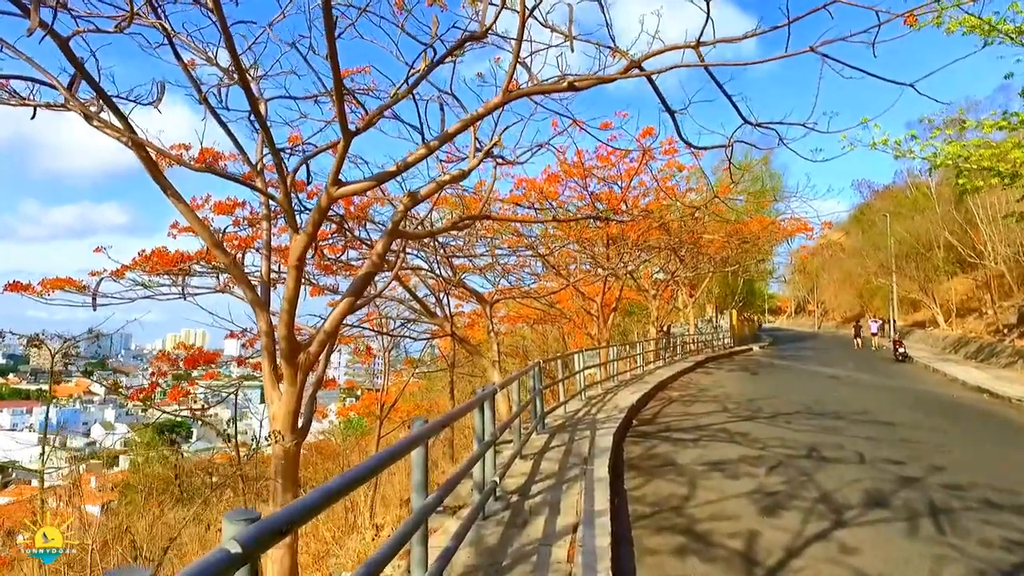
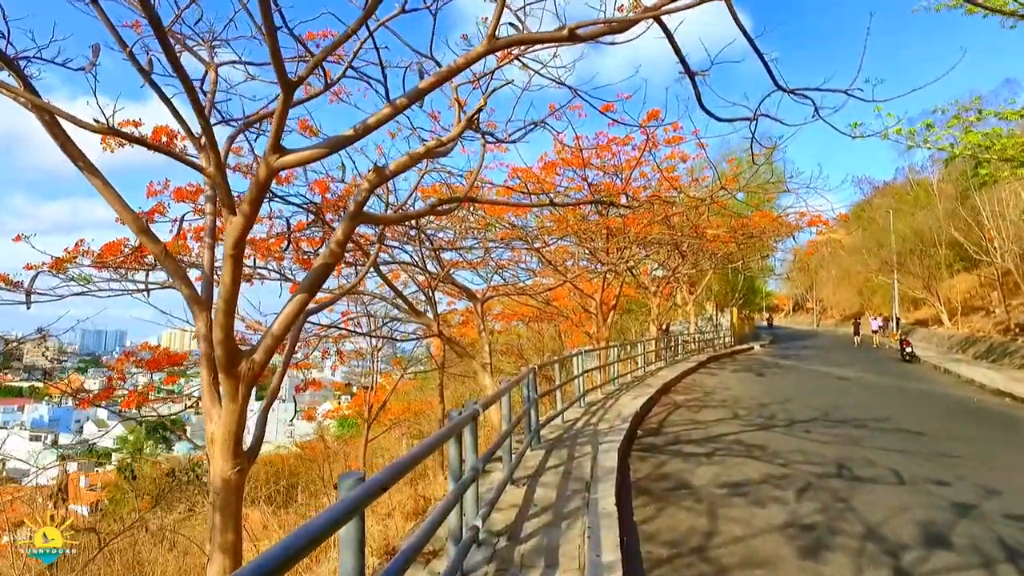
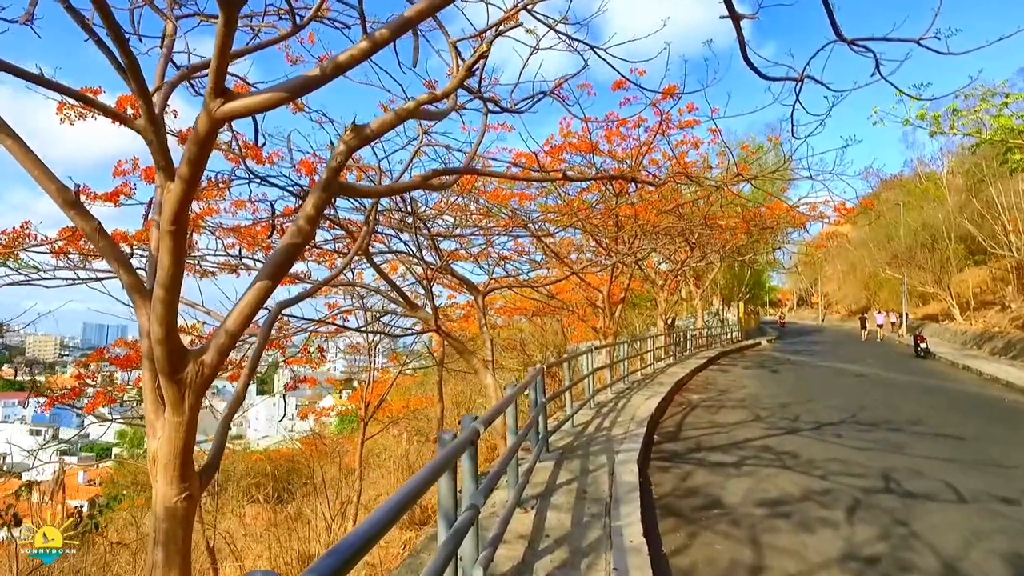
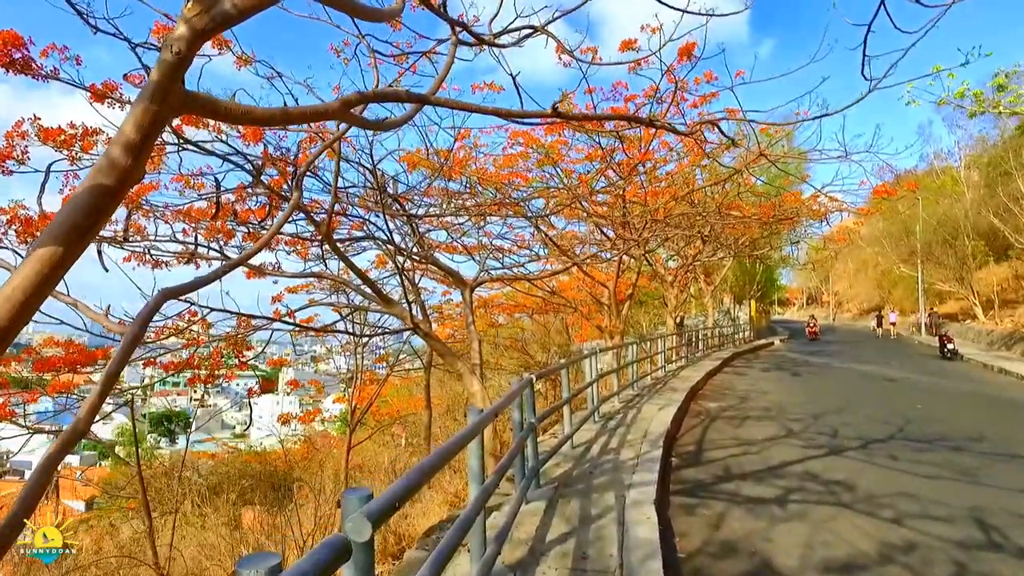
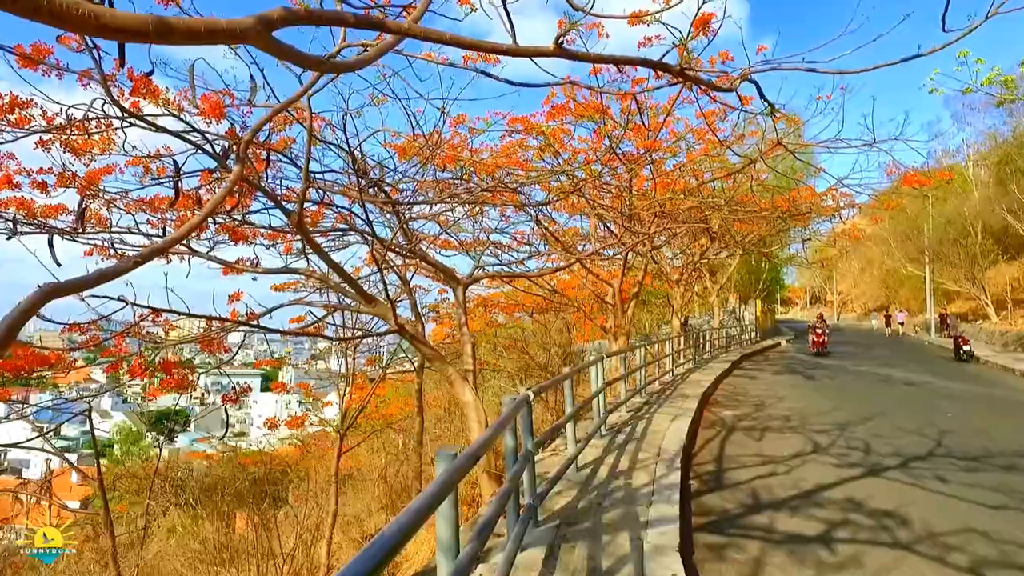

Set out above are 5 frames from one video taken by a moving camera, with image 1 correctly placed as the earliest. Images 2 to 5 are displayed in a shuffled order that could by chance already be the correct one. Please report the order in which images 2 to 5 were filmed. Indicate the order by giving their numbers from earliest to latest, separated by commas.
2, 3, 4, 5
